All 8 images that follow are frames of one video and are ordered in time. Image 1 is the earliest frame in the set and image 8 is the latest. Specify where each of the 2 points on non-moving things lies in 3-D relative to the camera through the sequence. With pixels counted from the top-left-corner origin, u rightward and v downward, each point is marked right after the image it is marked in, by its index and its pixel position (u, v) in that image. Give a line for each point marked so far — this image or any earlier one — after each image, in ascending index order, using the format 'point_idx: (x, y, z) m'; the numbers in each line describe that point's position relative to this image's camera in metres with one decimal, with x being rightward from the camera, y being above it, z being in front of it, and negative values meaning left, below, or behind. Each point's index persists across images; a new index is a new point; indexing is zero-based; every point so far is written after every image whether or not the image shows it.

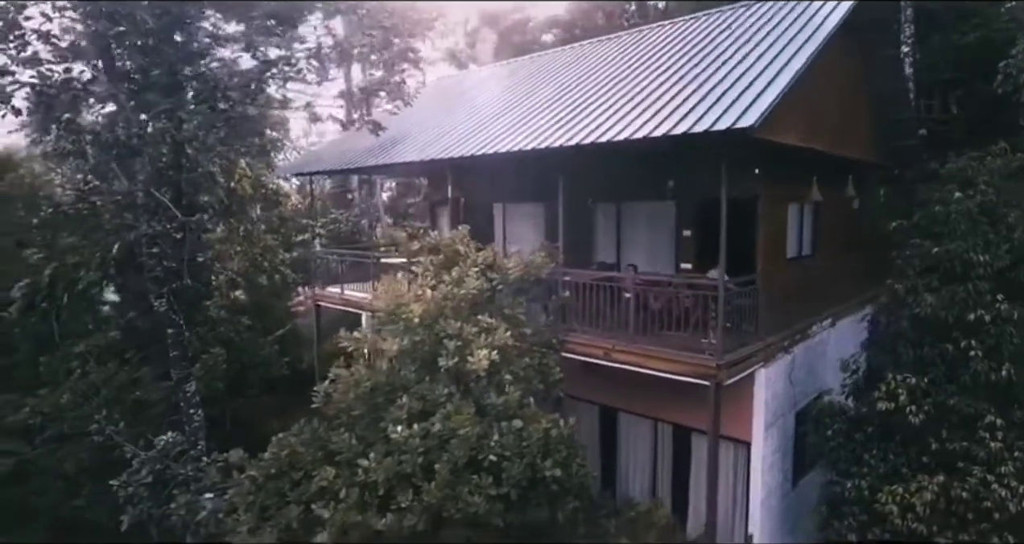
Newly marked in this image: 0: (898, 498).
0: (+3.7, -2.1, +5.5) m
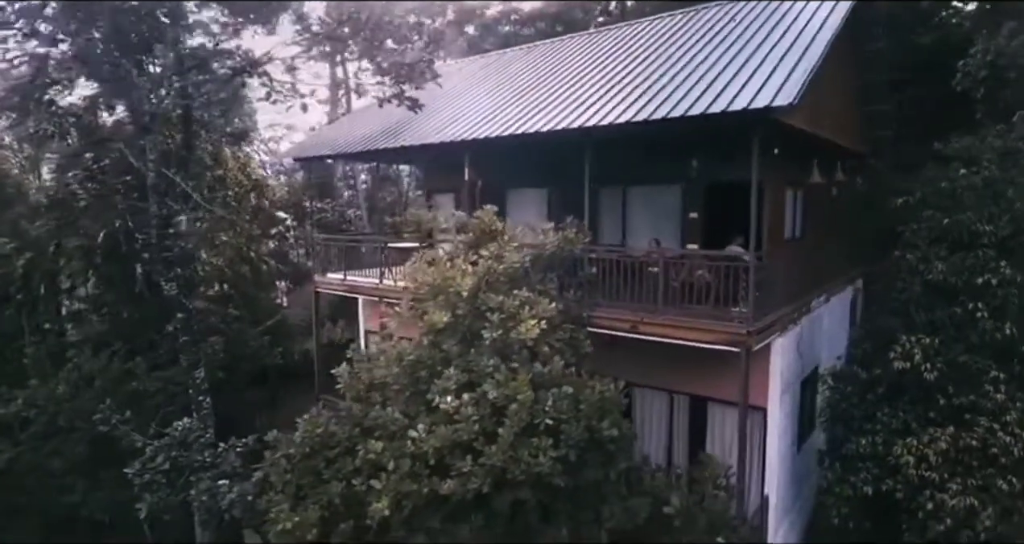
0: (+4.1, -1.8, +6.0) m
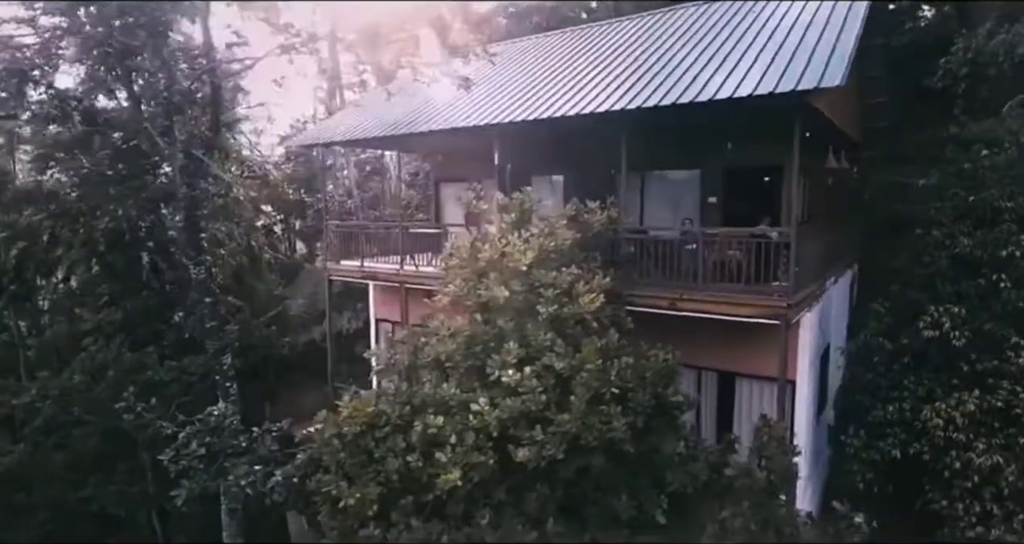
0: (+4.7, -1.5, +6.5) m
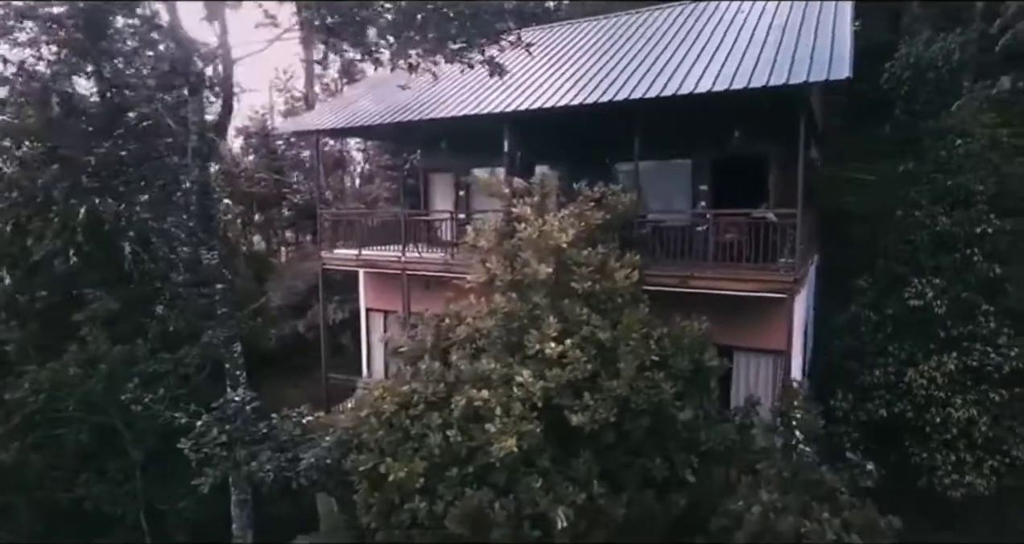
0: (+5.1, -1.2, +7.3) m
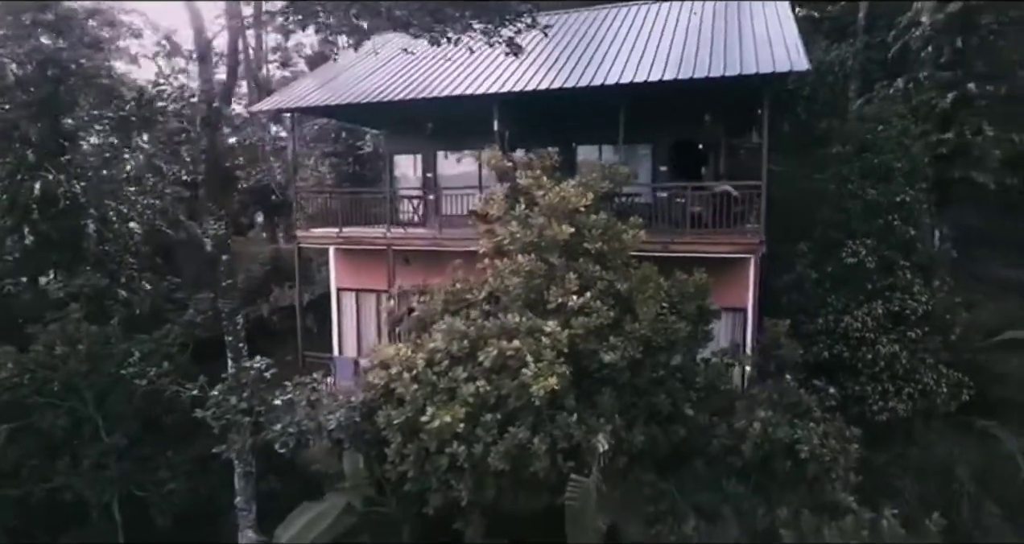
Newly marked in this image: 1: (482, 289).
0: (+5.1, -0.7, +8.8) m
1: (-0.3, -0.2, +7.6) m
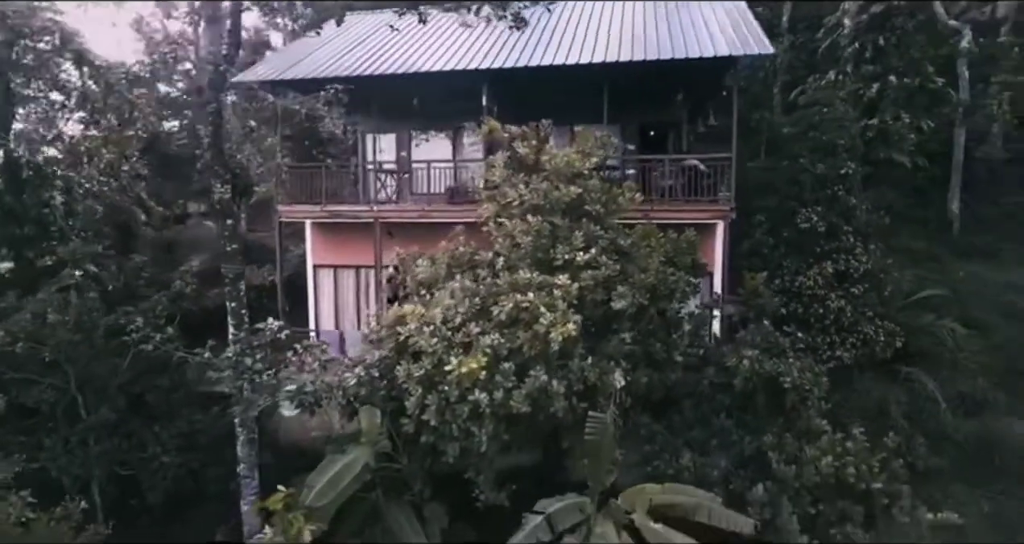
0: (+5.0, -0.1, +9.9) m
1: (-0.2, +0.3, +8.0) m
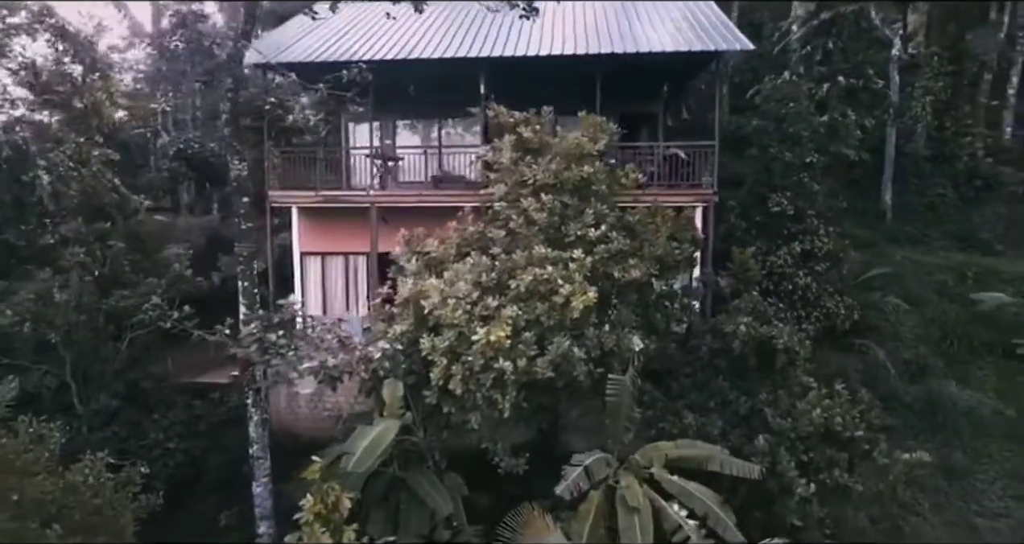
0: (+4.9, +0.3, +10.9) m
1: (-0.1, +0.6, +8.4) m
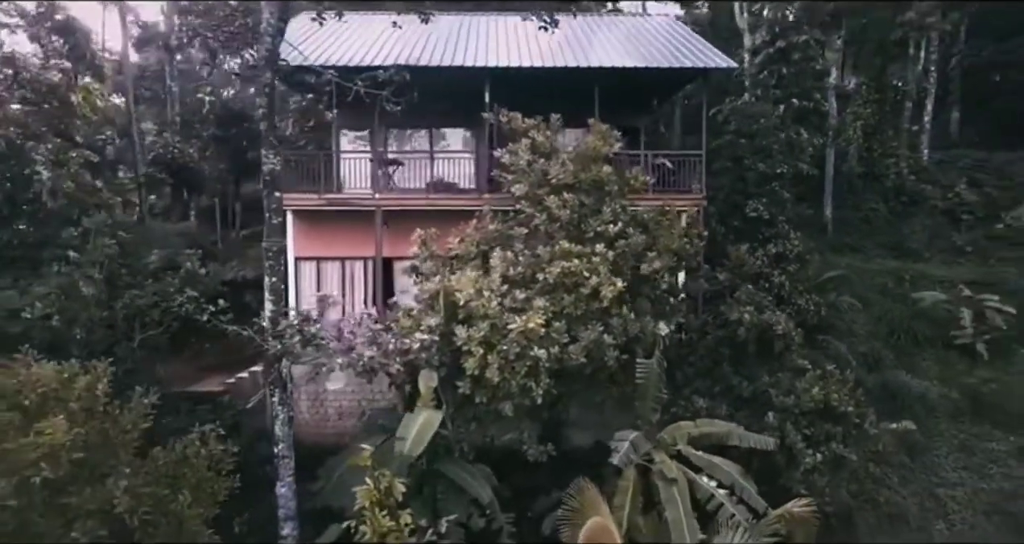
0: (+4.9, +0.3, +11.8) m
1: (+0.2, +0.7, +8.8) m
